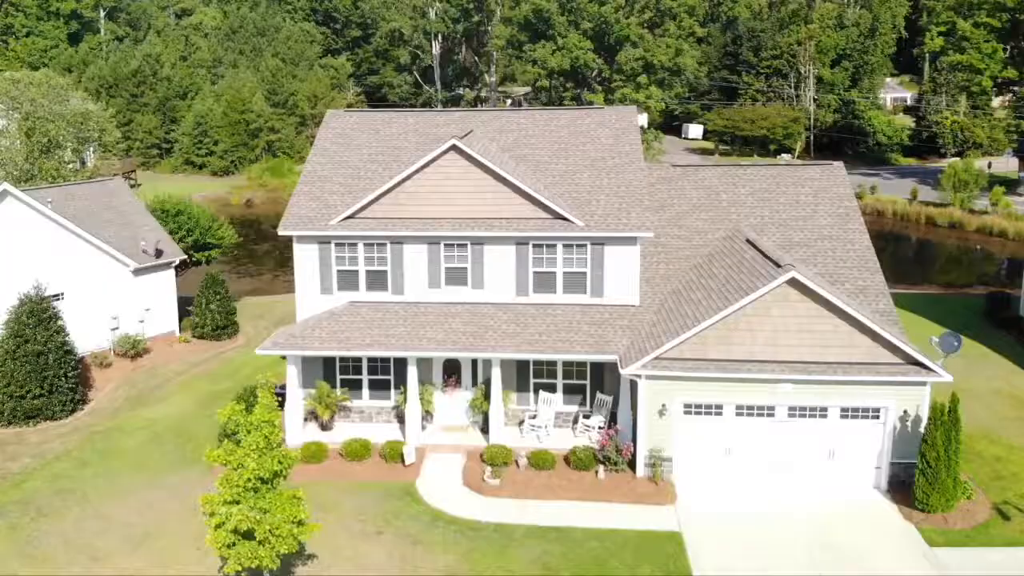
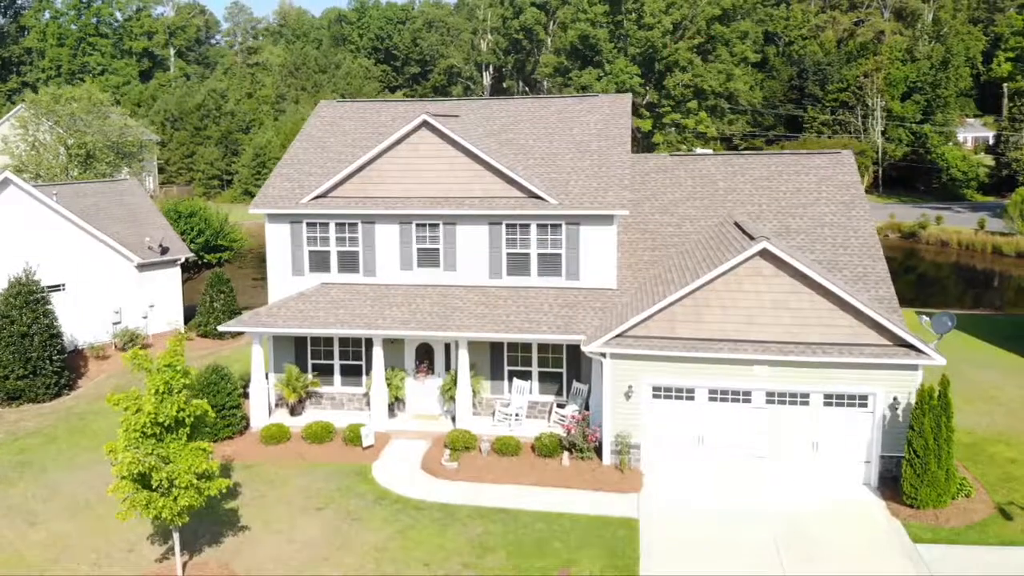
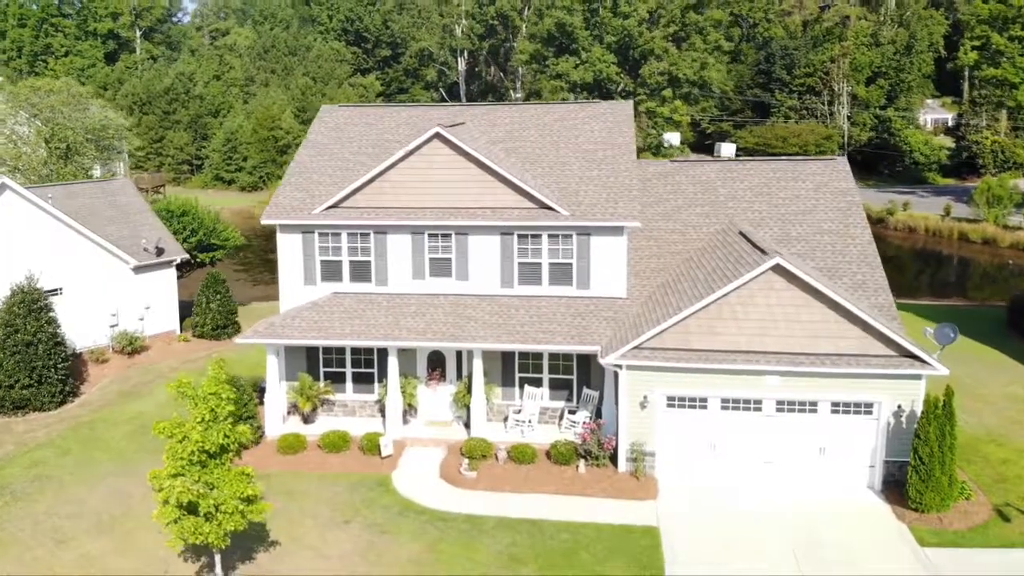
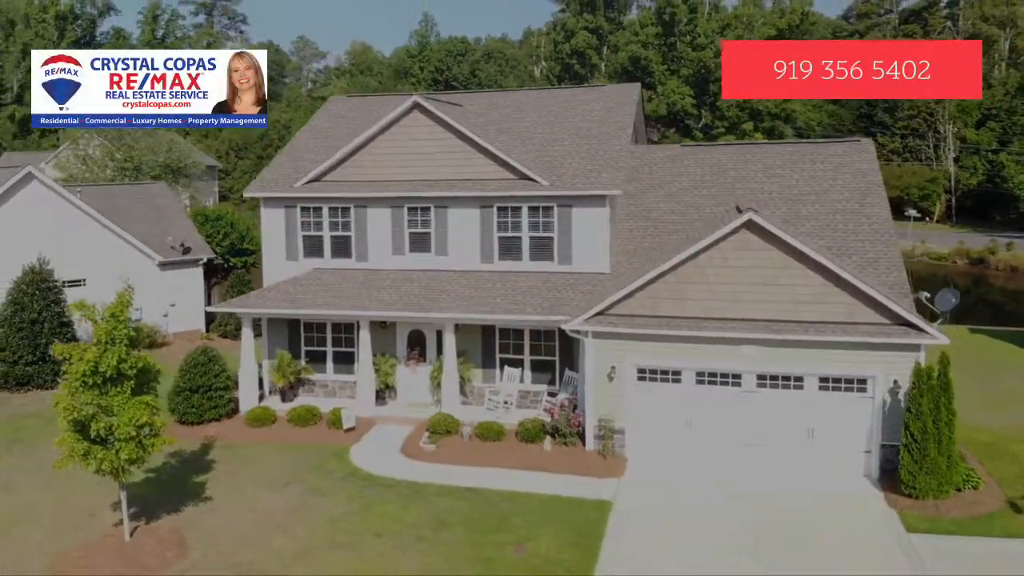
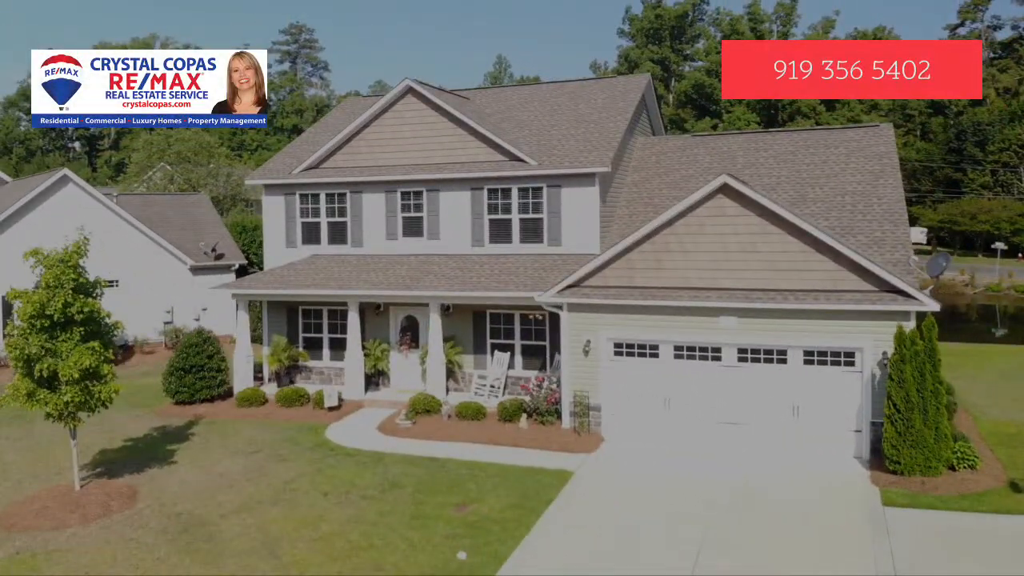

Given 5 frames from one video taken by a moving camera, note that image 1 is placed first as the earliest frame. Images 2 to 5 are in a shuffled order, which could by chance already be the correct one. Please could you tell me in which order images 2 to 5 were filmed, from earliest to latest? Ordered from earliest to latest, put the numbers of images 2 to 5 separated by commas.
3, 2, 4, 5
